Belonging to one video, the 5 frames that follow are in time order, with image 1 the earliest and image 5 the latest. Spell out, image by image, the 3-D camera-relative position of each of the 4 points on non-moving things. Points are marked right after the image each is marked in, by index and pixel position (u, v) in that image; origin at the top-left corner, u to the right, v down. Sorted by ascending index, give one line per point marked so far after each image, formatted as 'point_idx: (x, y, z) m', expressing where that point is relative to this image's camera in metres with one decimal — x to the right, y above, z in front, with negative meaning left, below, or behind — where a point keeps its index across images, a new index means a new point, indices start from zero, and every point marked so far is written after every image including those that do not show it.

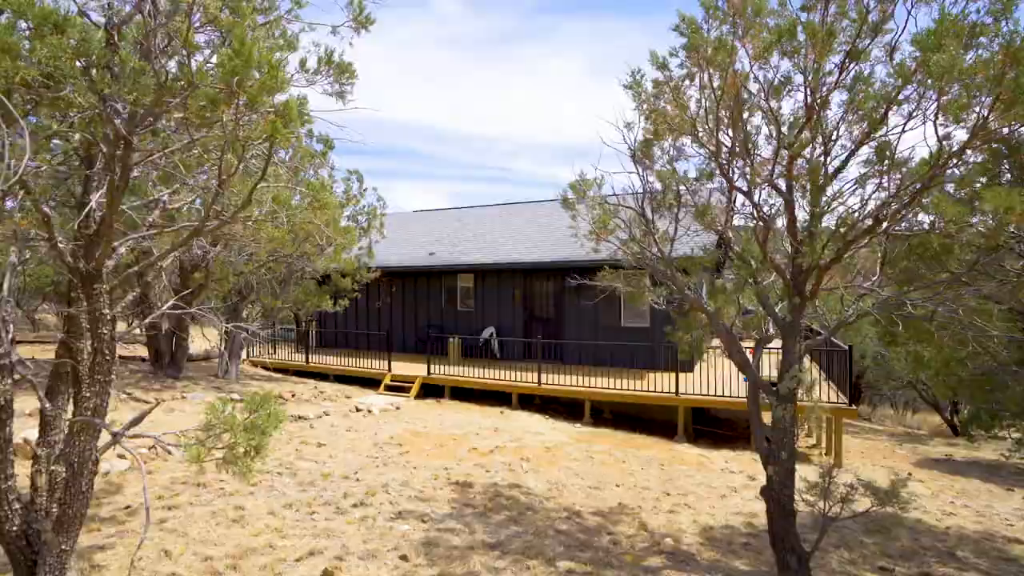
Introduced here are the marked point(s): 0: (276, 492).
0: (-2.1, -1.8, +5.8) m
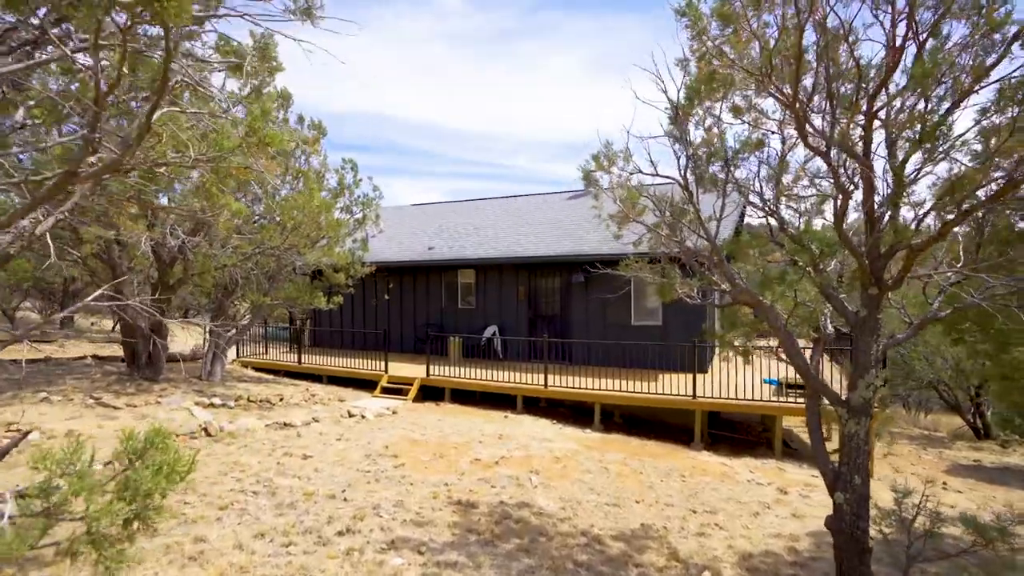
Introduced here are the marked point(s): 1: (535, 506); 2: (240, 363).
0: (-2.0, -1.7, +5.0) m
1: (+0.2, -2.0, +6.2) m
2: (-6.7, -1.9, +16.4) m
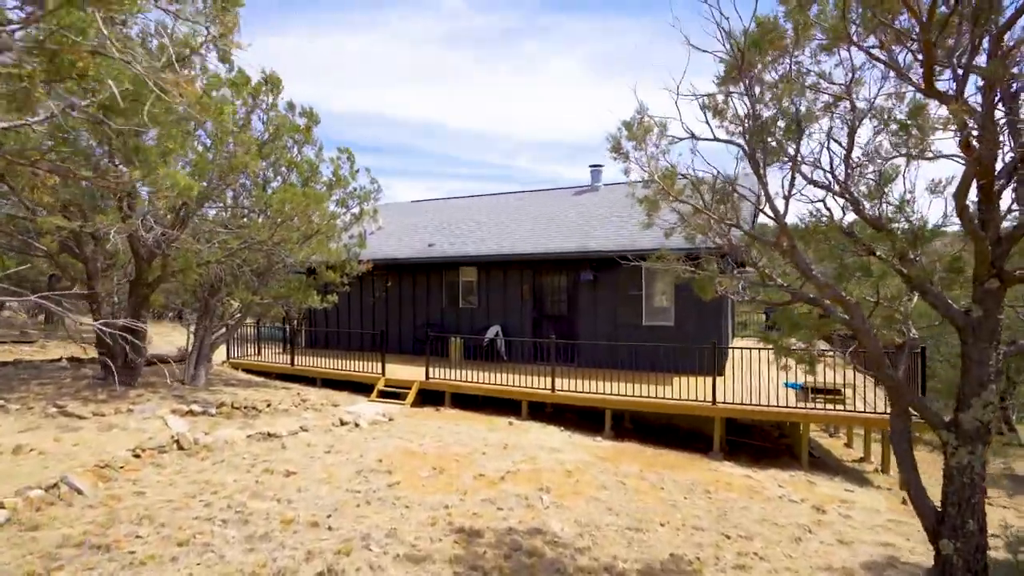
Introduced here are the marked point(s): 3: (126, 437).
0: (-1.9, -1.7, +4.2) m
1: (+0.3, -2.0, +5.4) m
2: (-6.6, -1.8, +15.6) m
3: (-4.0, -1.5, +6.8) m
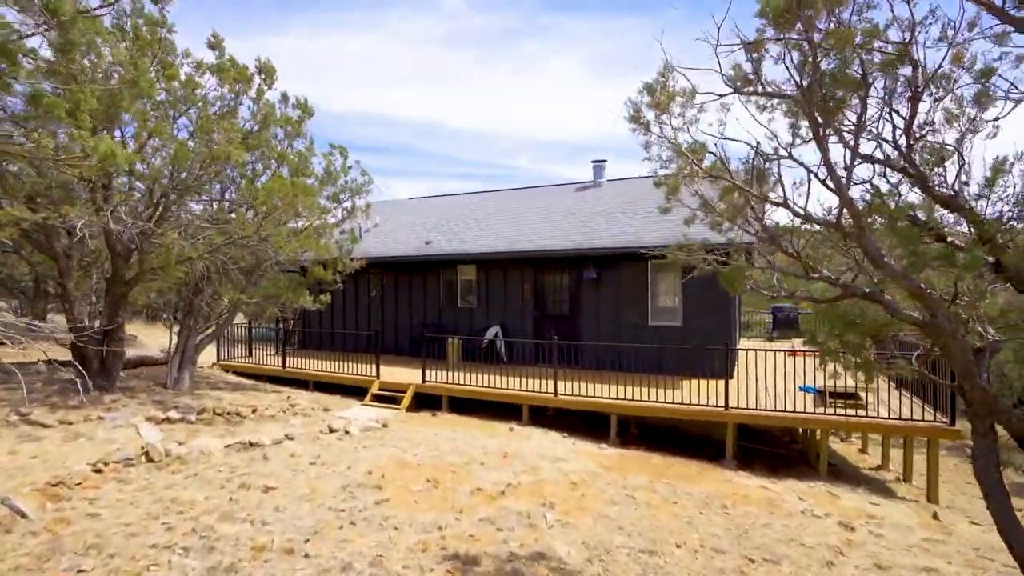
0: (-1.9, -1.7, +3.6) m
1: (+0.3, -2.0, +4.8) m
2: (-6.6, -1.8, +15.0) m
3: (-4.0, -1.5, +6.2) m
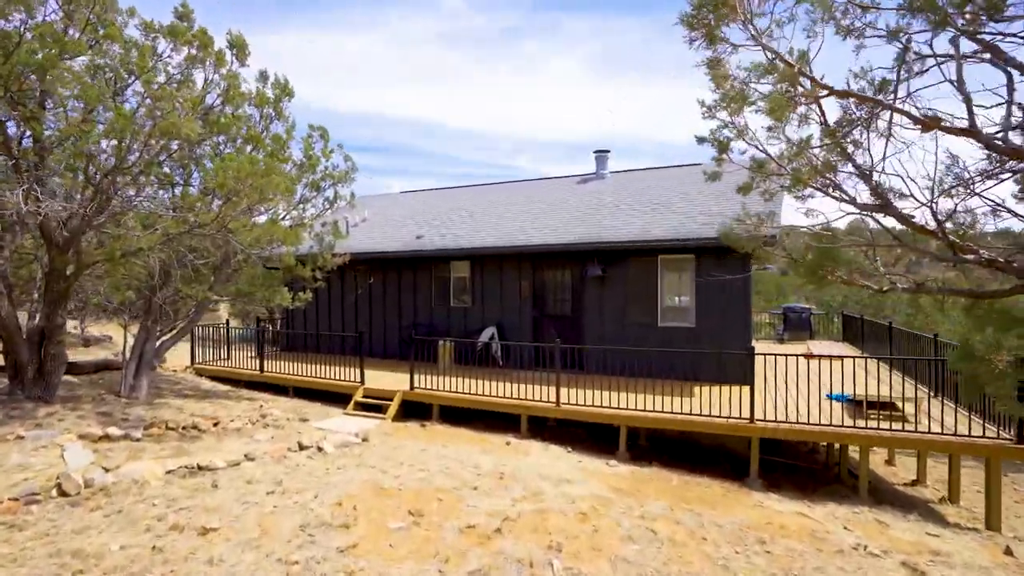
0: (-1.9, -1.6, +2.5) m
1: (+0.3, -1.9, +3.7) m
2: (-6.7, -1.7, +13.8) m
3: (-4.0, -1.4, +5.1) m
